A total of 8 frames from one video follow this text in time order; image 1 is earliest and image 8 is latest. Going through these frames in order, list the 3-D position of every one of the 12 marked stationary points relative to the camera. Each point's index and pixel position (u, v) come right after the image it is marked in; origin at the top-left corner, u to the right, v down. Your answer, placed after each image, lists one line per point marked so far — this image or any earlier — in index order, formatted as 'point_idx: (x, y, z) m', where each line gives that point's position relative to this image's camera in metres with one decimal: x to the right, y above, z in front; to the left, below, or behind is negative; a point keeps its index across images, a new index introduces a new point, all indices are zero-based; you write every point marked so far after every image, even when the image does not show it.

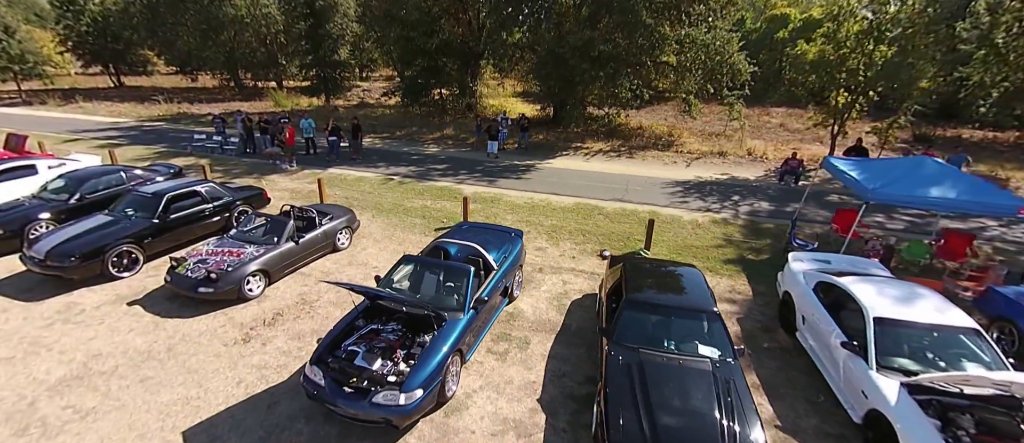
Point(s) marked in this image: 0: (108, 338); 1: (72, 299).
0: (-6.4, -1.9, +5.9) m
1: (-8.0, -1.4, +6.8) m
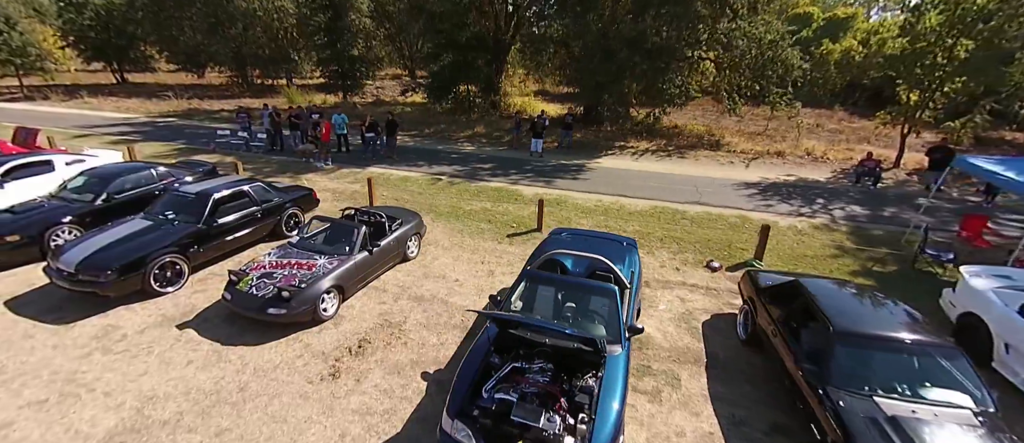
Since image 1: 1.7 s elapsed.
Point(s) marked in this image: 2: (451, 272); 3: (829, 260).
0: (-4.5, -2.0, +4.8) m
1: (-6.1, -1.5, +5.6) m
2: (-1.2, -1.0, +7.3) m
3: (+6.9, -0.8, +8.0) m
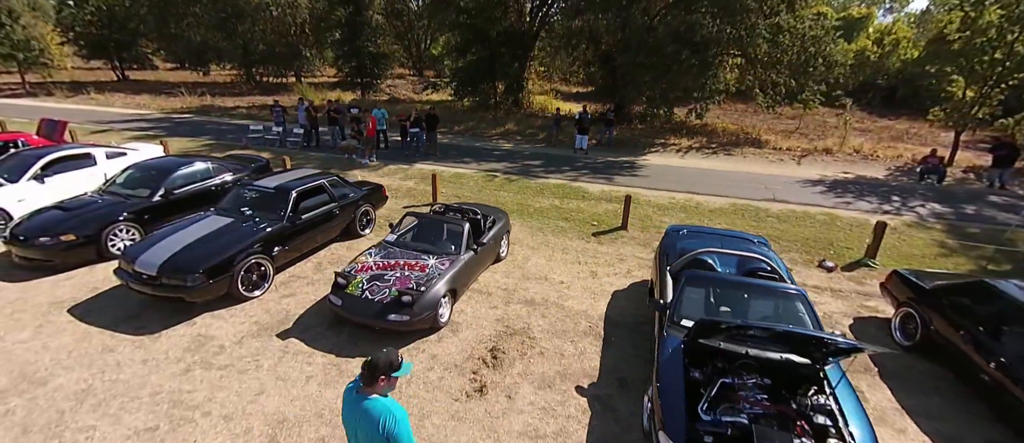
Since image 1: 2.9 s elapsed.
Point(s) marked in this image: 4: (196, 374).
0: (-2.5, -1.9, +4.1) m
1: (-4.2, -1.4, +5.0) m
2: (+0.7, -0.9, +6.7) m
3: (+8.7, -0.8, +7.6) m
4: (-3.7, -1.8, +4.3) m
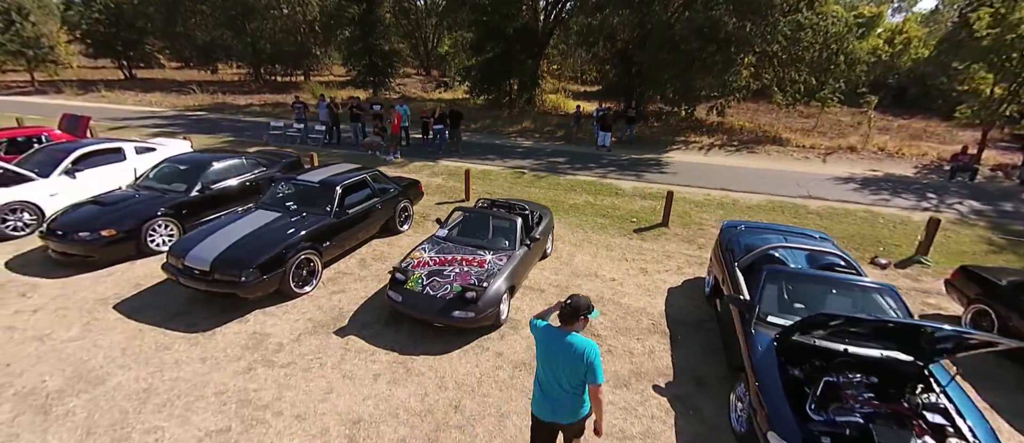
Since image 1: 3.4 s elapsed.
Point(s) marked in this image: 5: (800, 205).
0: (-1.7, -1.8, +4.0) m
1: (-3.3, -1.4, +4.8) m
2: (+1.5, -0.8, +6.5) m
3: (+9.6, -0.7, +7.4) m
4: (-2.8, -1.7, +4.1) m
5: (+7.3, +0.4, +9.3) m
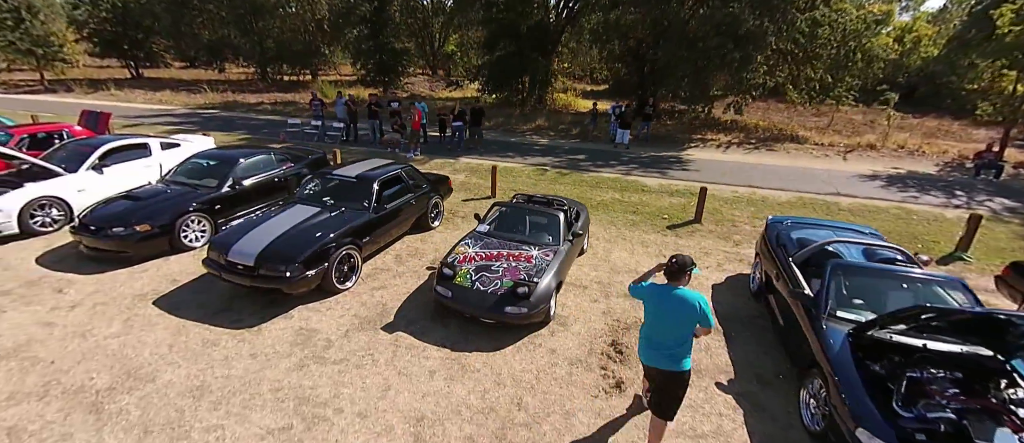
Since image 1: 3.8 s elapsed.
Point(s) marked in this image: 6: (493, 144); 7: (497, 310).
0: (-1.1, -1.7, +3.9) m
1: (-2.7, -1.3, +4.7) m
2: (+2.2, -0.8, +6.4) m
3: (+10.2, -0.6, +7.3) m
4: (-2.2, -1.6, +4.0) m
5: (+7.9, +0.5, +9.2) m
6: (-0.8, +3.0, +14.2) m
7: (-0.2, -1.1, +4.4) m
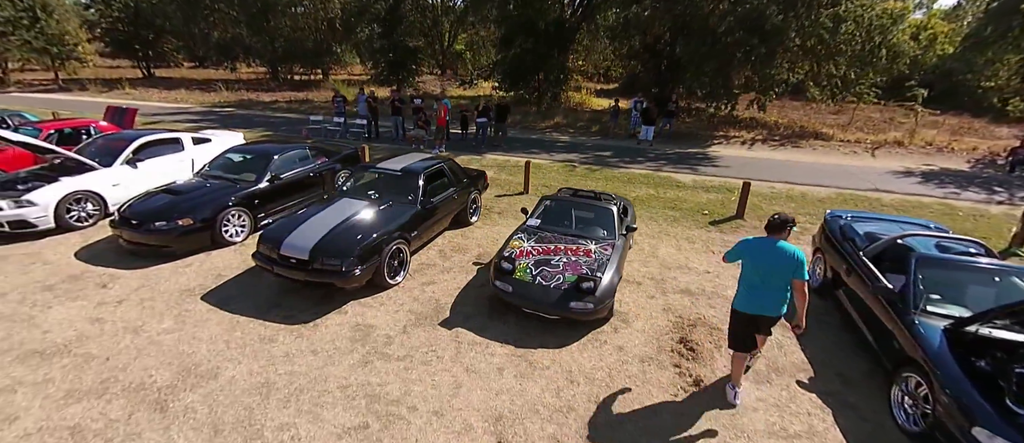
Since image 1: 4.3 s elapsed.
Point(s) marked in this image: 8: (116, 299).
0: (-0.3, -1.6, +3.7) m
1: (-1.9, -1.2, +4.6) m
2: (+3.0, -0.7, +6.2) m
3: (+11.0, -0.5, +7.0) m
4: (-1.4, -1.5, +3.9) m
5: (+8.7, +0.6, +9.0) m
6: (+0.1, +3.0, +14.0) m
7: (+0.6, -1.0, +4.3) m
8: (-5.2, -1.0, +4.9) m
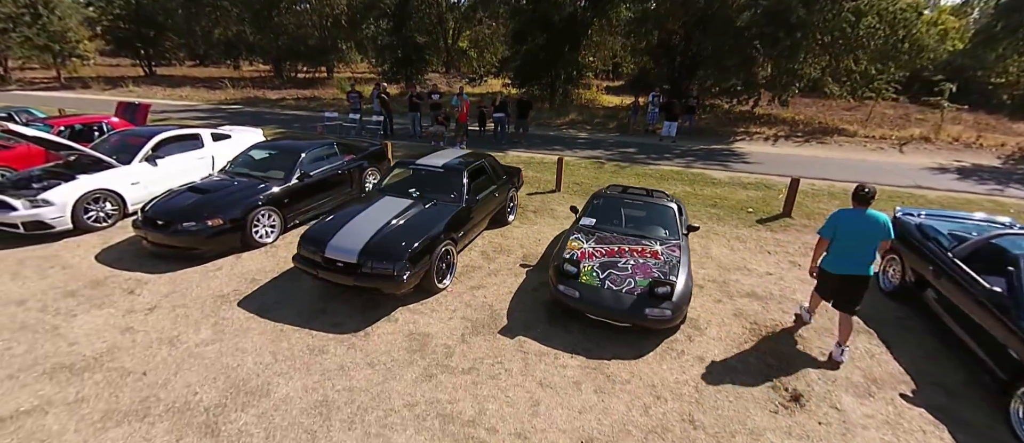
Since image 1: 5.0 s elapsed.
0: (+0.4, -1.6, +3.4) m
1: (-1.2, -1.2, +4.2) m
2: (+3.7, -0.7, +5.9) m
3: (+11.7, -0.5, +6.7) m
4: (-0.7, -1.5, +3.5) m
5: (+9.4, +0.6, +8.7) m
6: (+0.8, +3.1, +13.7) m
7: (+1.3, -1.0, +3.9) m
8: (-4.5, -1.0, +4.5) m
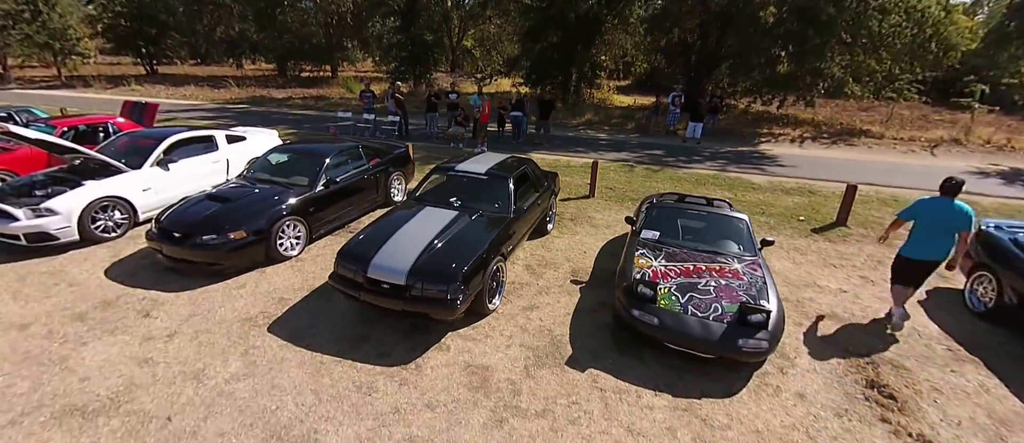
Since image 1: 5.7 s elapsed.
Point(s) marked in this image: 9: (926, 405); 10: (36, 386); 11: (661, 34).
0: (+1.1, -1.8, +2.9) m
1: (-0.5, -1.4, +3.7) m
2: (+4.4, -0.8, +5.4) m
3: (+12.4, -0.7, +6.2) m
4: (0.0, -1.7, +3.0) m
5: (+10.1, +0.4, +8.2) m
6: (+1.5, +2.9, +13.2) m
7: (+2.0, -1.1, +3.4) m
8: (-3.8, -1.2, +4.0) m
9: (+3.8, -1.7, +3.4) m
10: (-4.2, -1.4, +3.3) m
11: (+7.4, +9.6, +19.1) m
